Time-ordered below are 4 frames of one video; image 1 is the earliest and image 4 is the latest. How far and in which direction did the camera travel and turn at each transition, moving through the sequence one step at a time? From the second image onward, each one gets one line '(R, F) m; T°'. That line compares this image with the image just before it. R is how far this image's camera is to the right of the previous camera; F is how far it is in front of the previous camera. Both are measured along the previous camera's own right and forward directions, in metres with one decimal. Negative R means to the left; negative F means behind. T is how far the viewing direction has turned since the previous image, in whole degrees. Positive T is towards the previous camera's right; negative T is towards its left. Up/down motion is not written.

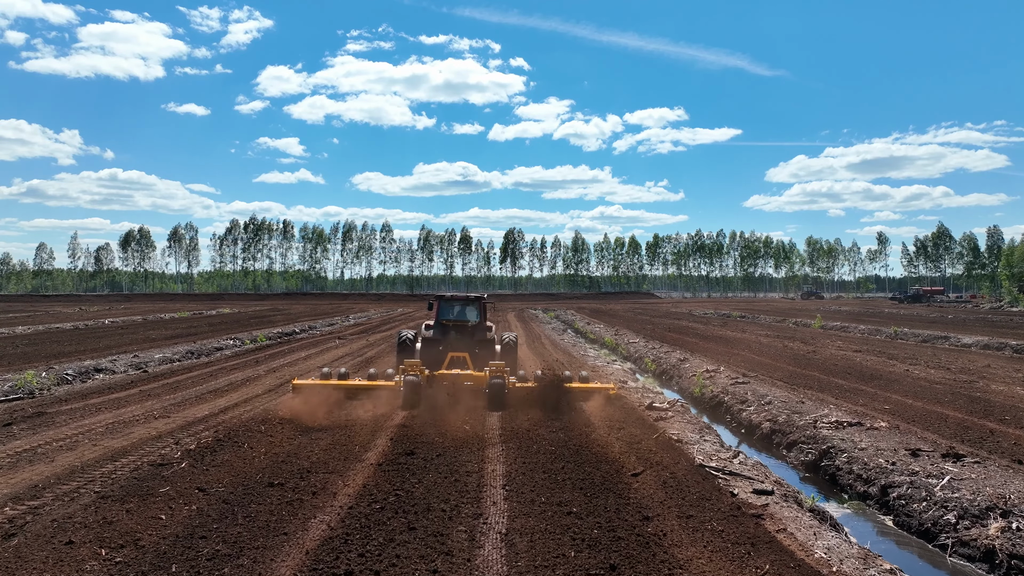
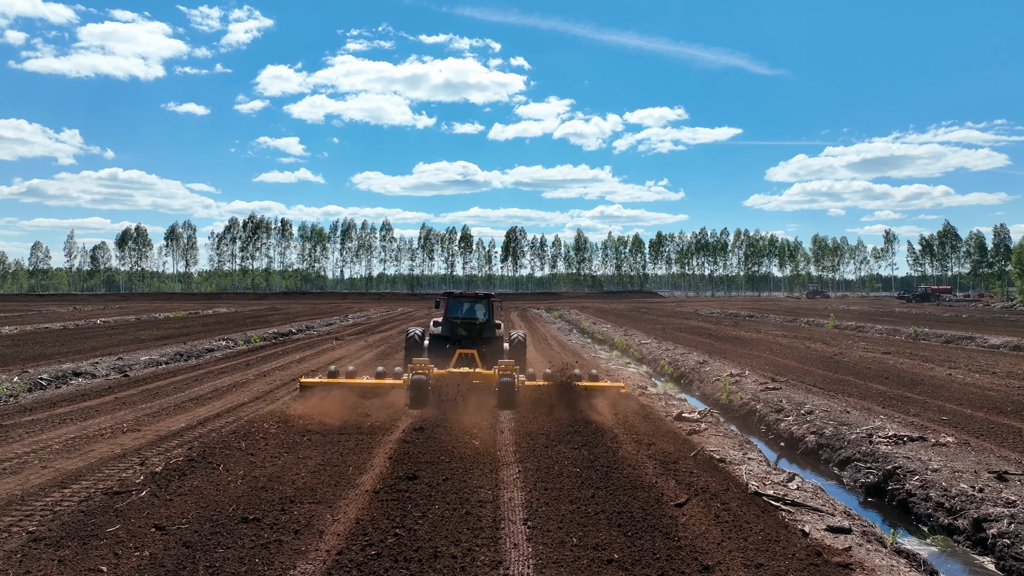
(-0.2, +1.0) m; 0°
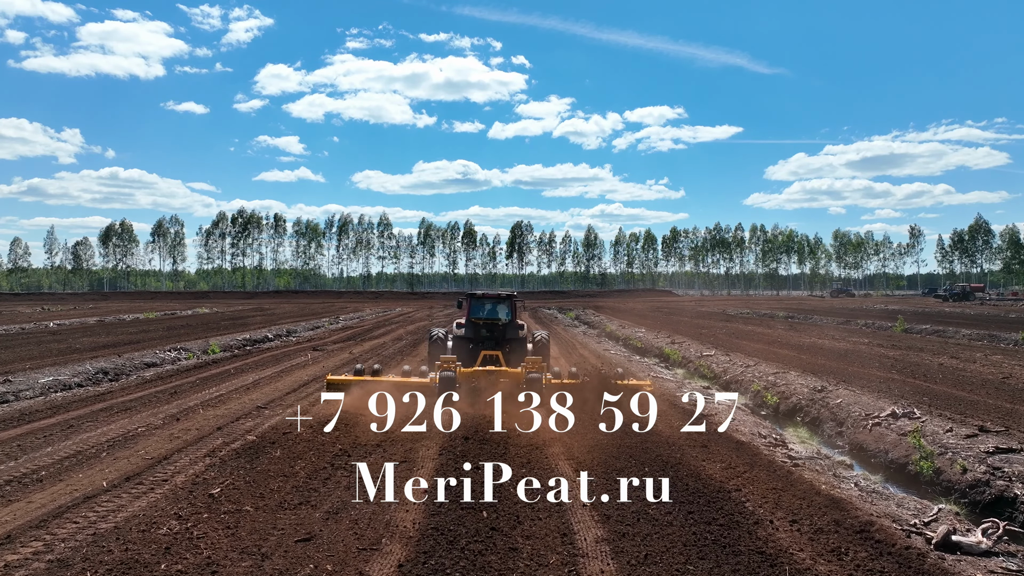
(-0.8, +4.6) m; 0°
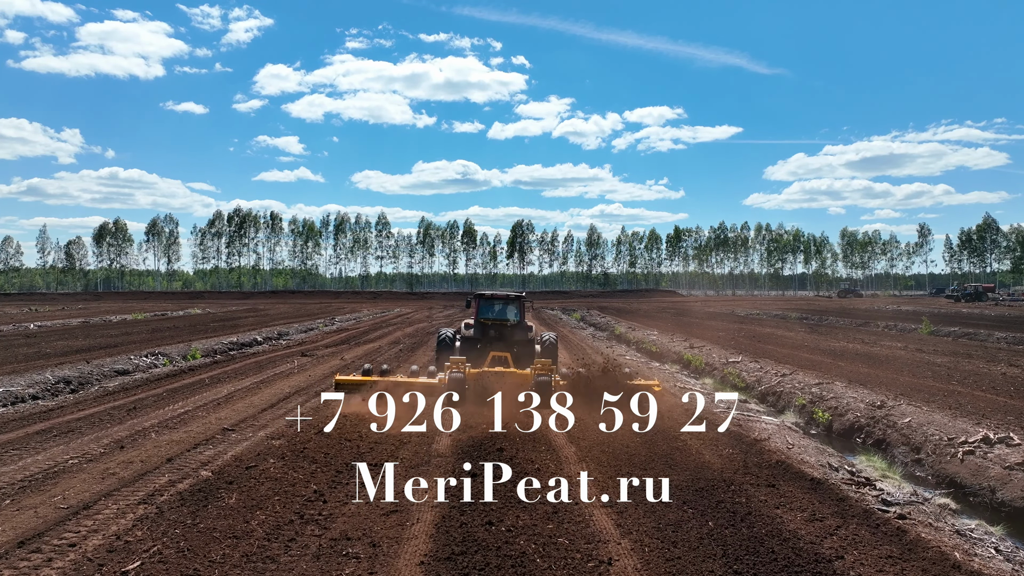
(-0.2, +1.5) m; 0°
